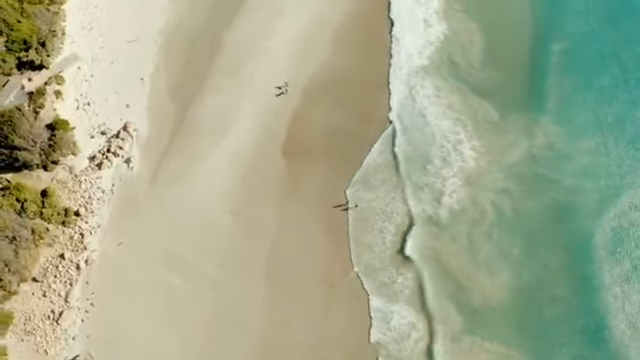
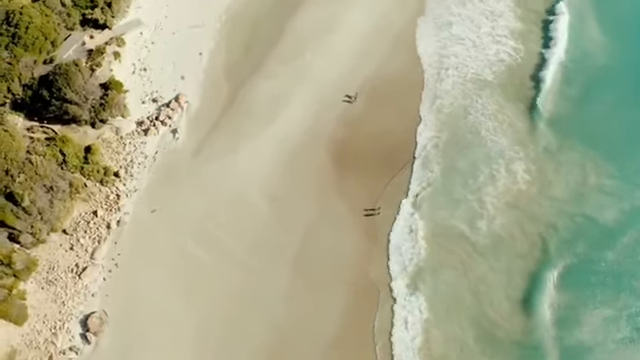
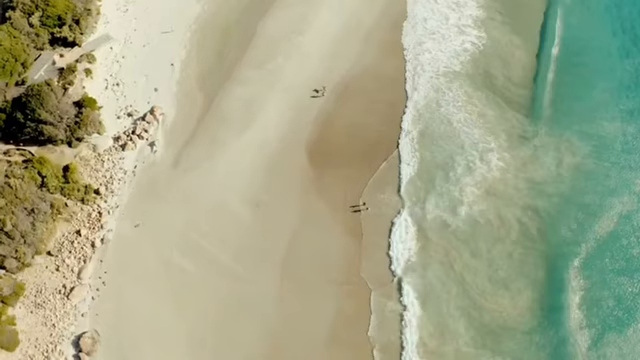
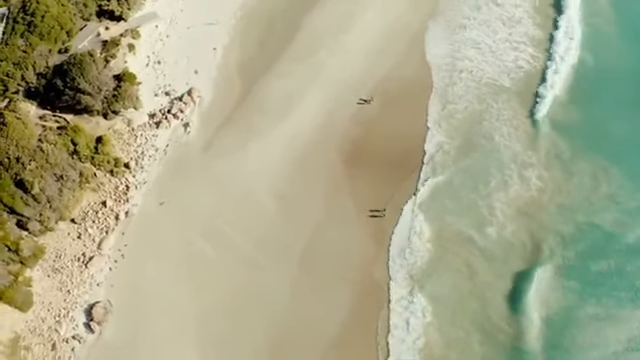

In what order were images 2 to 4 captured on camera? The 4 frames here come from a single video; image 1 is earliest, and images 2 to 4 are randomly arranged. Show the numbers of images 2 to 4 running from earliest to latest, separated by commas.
3, 2, 4
